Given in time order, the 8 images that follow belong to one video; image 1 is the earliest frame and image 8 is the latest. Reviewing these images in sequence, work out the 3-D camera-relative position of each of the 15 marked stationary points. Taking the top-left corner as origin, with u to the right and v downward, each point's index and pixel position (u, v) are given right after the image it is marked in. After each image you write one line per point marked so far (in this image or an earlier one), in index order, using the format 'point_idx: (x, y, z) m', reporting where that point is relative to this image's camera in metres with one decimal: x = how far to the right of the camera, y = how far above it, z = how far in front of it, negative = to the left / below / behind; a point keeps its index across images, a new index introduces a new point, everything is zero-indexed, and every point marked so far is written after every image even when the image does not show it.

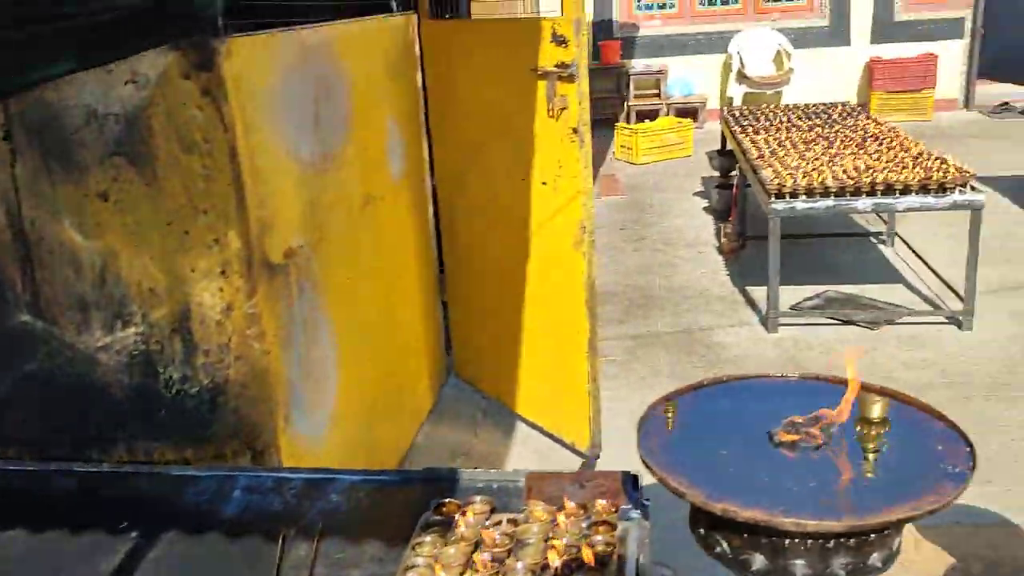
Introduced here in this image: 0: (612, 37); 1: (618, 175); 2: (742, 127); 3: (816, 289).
0: (+1.3, +3.3, +12.0) m
1: (+1.1, +1.2, +9.3) m
2: (+1.7, +1.2, +6.9) m
3: (+1.9, 0.0, +5.6) m
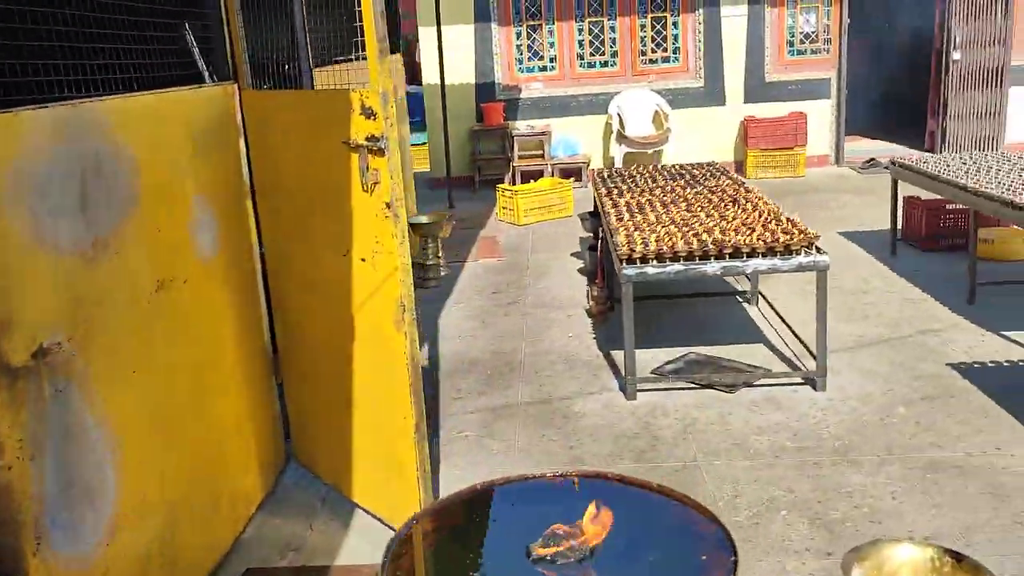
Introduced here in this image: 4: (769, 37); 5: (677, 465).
0: (-0.3, +2.5, +12.1) m
1: (-0.2, +0.5, +9.2) m
2: (+0.7, +0.7, +6.9) m
3: (+1.0, -0.4, +5.6) m
4: (+3.3, +3.3, +11.9) m
5: (+0.7, -0.8, +4.2) m
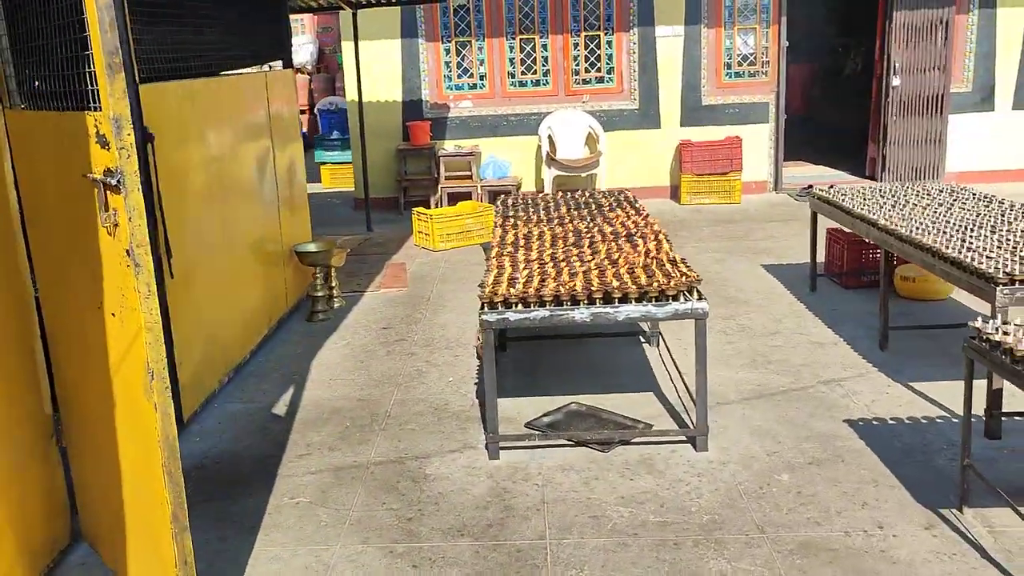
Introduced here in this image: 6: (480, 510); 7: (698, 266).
0: (-1.2, +2.2, +11.6) m
1: (-1.0, +0.2, +8.7) m
2: (0.0, +0.5, +6.4) m
3: (+0.3, -0.6, +5.1) m
4: (+2.4, +2.9, +11.5) m
5: (0.0, -1.0, +3.6) m
6: (-0.1, -1.0, +4.0) m
7: (+1.7, +0.2, +8.3) m
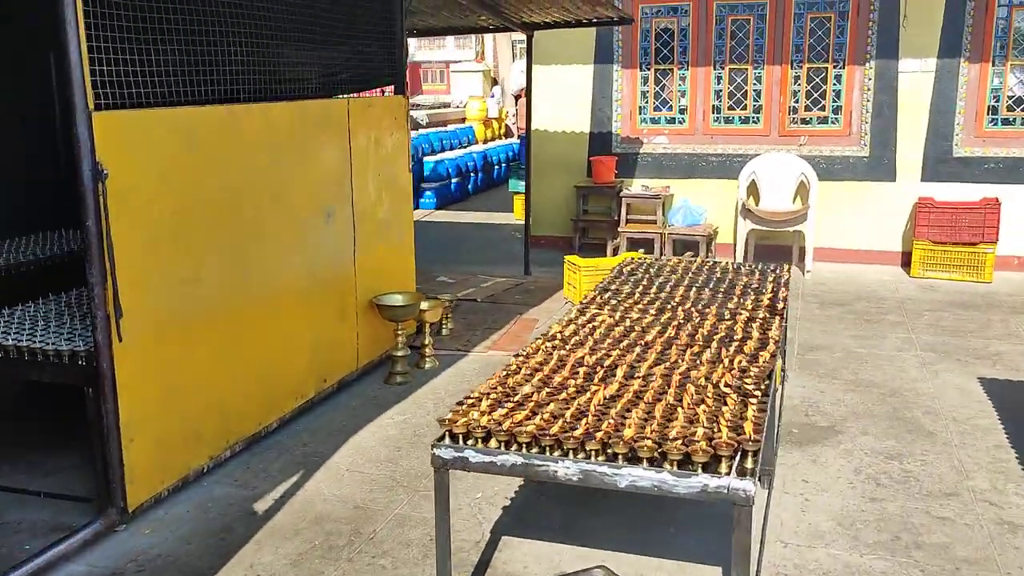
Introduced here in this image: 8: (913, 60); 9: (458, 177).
0: (+1.1, +1.6, +10.4) m
1: (+0.2, -0.3, +7.6) m
2: (+0.5, 0.0, +5.1) m
3: (+0.3, -1.1, +3.8) m
4: (+4.6, +1.9, +9.3) m
5: (-0.4, -1.4, +2.5) m
6: (-0.4, -1.4, +2.8) m
7: (+2.6, -0.6, +6.4) m
8: (+4.1, +2.3, +9.4) m
9: (-0.9, +1.8, +14.9) m
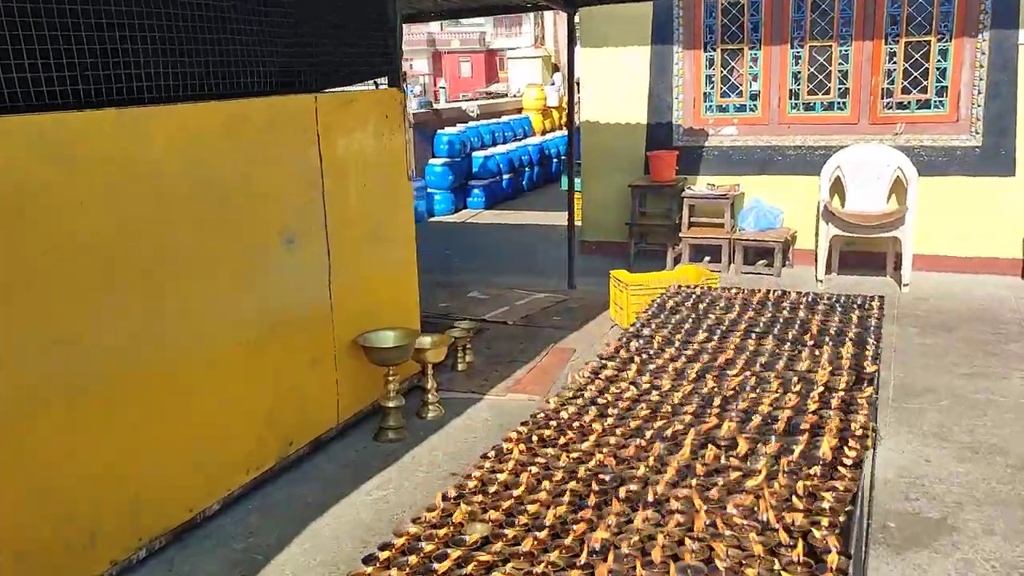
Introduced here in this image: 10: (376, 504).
0: (+1.6, +1.4, +9.1) m
1: (+0.5, -0.4, +6.4) m
2: (+0.5, -0.2, +3.9) m
3: (+0.2, -1.3, +2.6) m
4: (+4.9, +1.8, +7.7) m
5: (-0.6, -1.7, +1.4) m
6: (-0.6, -1.6, +1.7) m
7: (+2.8, -0.8, +5.0) m
8: (+4.5, +2.2, +7.8) m
9: (0.0, +1.7, +13.7) m
10: (-0.6, -1.0, +4.2) m
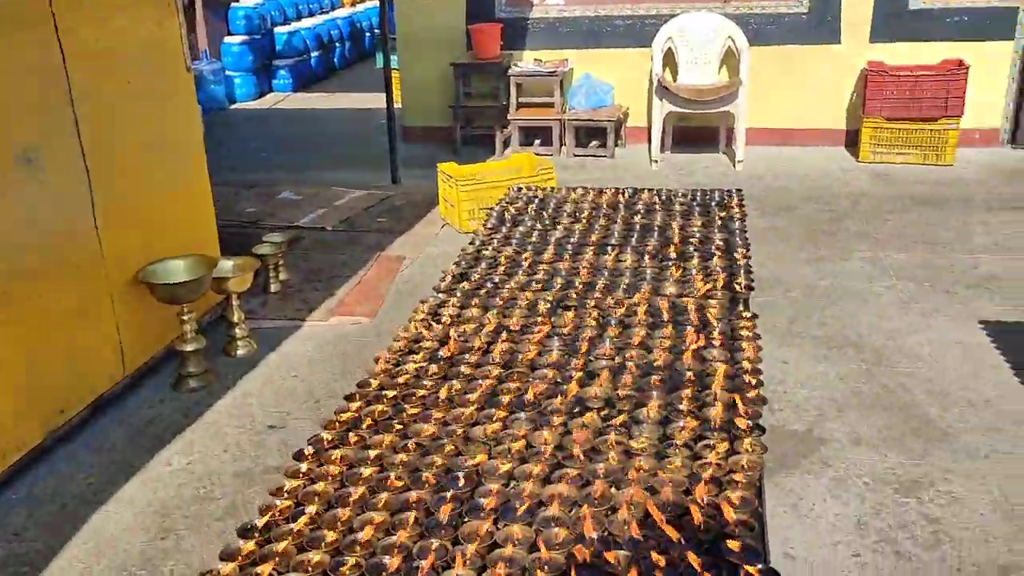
0: (-0.2, +2.5, +8.3) m
1: (-0.7, +0.2, +5.8) m
2: (-0.2, +0.1, +3.3) m
3: (-0.2, -1.2, +2.1) m
4: (+3.4, +2.9, +7.5) m
5: (-0.7, -1.8, +0.8) m
6: (-0.8, -1.6, +1.1) m
7: (+1.9, -0.1, +4.9) m
8: (+2.9, +3.3, +7.5) m
9: (-2.6, +3.3, +12.5) m
10: (-1.3, -0.7, +3.5) m
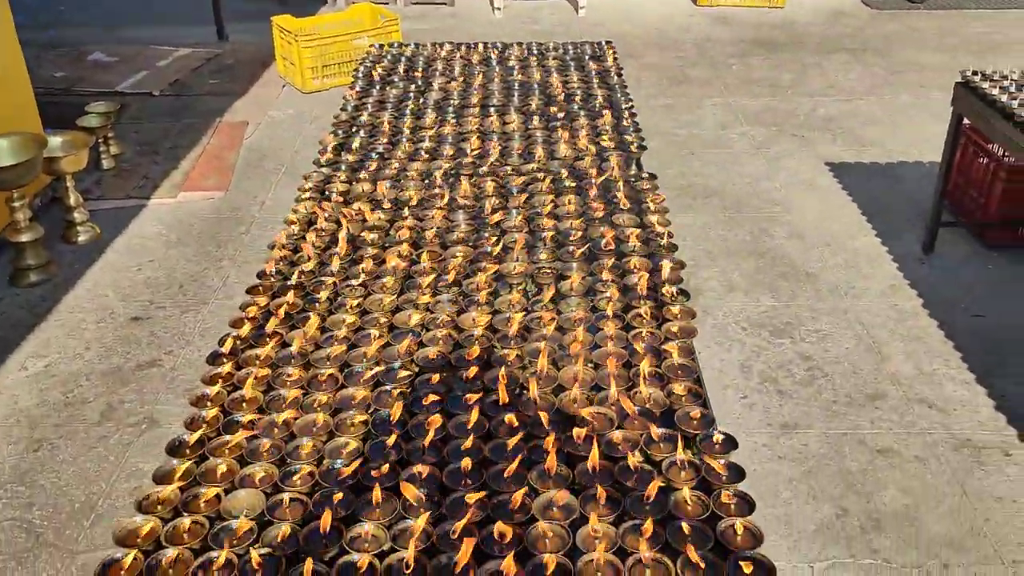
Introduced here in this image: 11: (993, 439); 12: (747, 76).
0: (-1.6, +3.6, +7.6) m
1: (-1.5, +1.0, +5.4) m
2: (-0.5, +0.5, +3.1) m
3: (-0.3, -0.9, +2.1) m
4: (+2.0, +4.2, +7.4) m
5: (-0.5, -1.7, +0.9) m
6: (-0.7, -1.6, +1.2) m
7: (+1.1, +0.7, +5.0) m
8: (+1.5, +4.5, +7.2) m
9: (-4.9, +4.9, +11.0) m
10: (-1.7, -0.3, +3.2) m
11: (+1.5, -0.5, +2.9) m
12: (+1.6, +1.5, +6.4) m
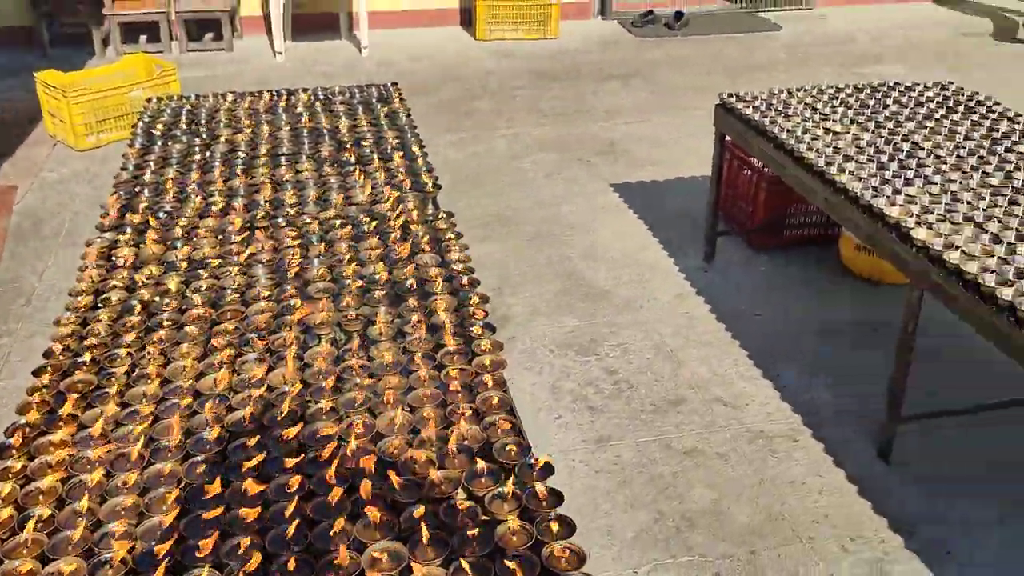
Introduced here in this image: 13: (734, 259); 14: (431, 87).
0: (-3.5, +3.1, +7.2) m
1: (-2.7, +0.6, +5.0) m
2: (-1.2, +0.3, +2.9) m
3: (-0.6, -1.1, +2.1) m
4: (0.0, +4.0, +7.7) m
5: (-0.5, -1.8, +0.8) m
6: (-0.7, -1.7, +1.0) m
7: (0.0, +0.5, +5.2) m
8: (-0.5, +4.3, +7.5) m
9: (-7.5, +3.9, +9.9) m
10: (-2.3, -0.7, +2.8) m
11: (+0.9, -0.5, +3.2) m
12: (+0.1, +1.3, +6.7) m
13: (+1.1, +0.1, +4.4) m
14: (-0.6, +1.5, +7.0) m
